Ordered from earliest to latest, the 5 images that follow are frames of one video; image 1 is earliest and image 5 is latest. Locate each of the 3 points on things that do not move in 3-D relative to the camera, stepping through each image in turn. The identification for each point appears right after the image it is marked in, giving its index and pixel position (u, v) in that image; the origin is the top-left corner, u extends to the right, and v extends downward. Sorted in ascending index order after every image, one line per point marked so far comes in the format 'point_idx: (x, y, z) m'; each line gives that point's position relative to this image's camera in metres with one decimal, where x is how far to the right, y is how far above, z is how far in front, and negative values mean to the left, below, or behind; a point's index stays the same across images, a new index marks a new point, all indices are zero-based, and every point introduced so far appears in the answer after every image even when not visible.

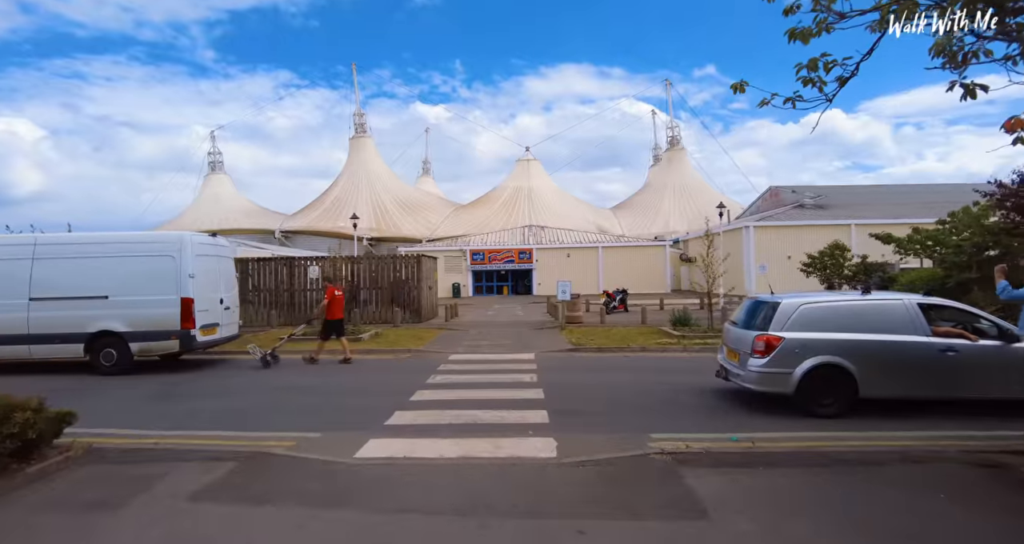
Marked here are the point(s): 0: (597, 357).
0: (+1.8, -1.9, +11.5) m
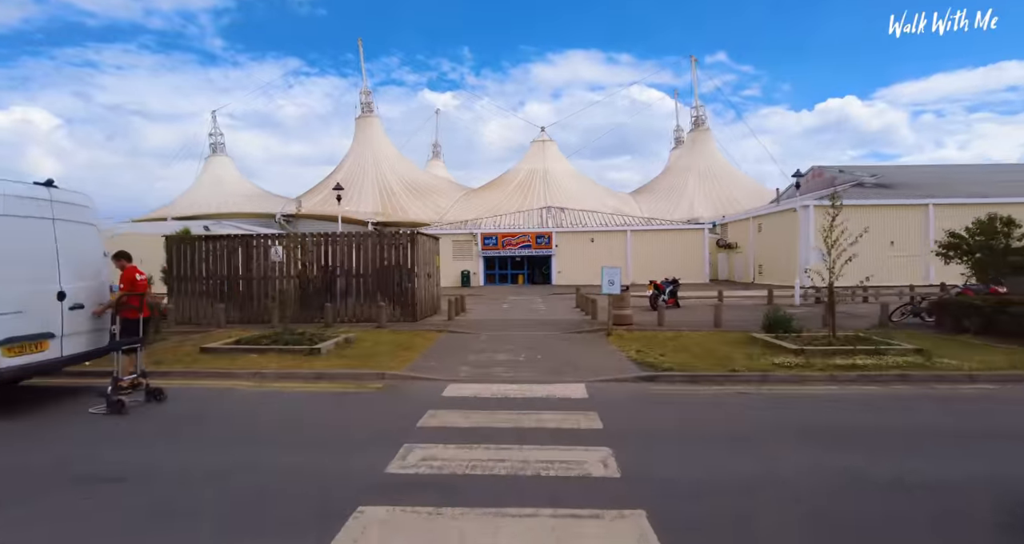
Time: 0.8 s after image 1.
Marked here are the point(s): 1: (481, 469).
0: (+2.3, -1.6, +6.9) m
1: (-0.3, -1.6, +4.3) m
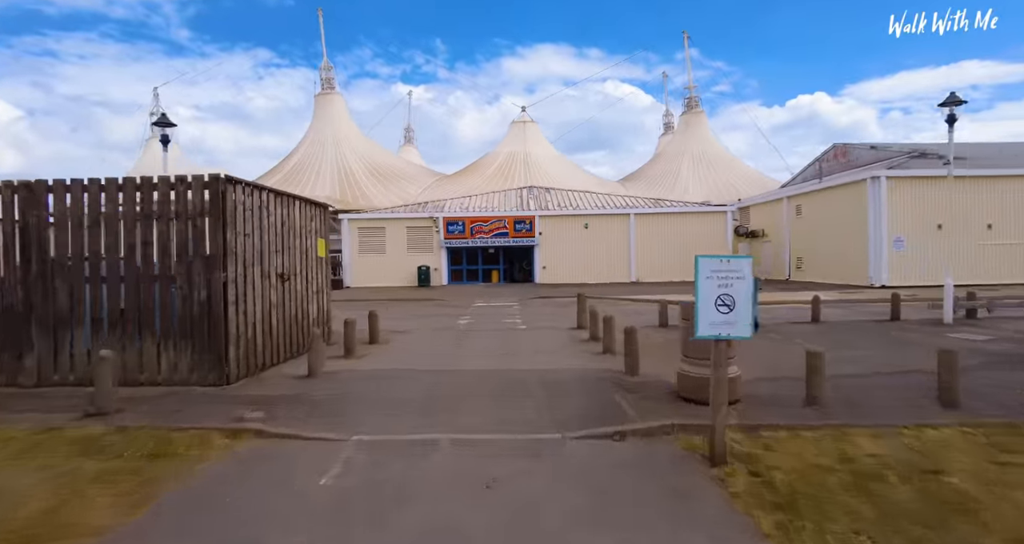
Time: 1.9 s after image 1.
0: (+1.8, -1.6, -1.0) m
1: (-0.7, -1.6, -3.7) m
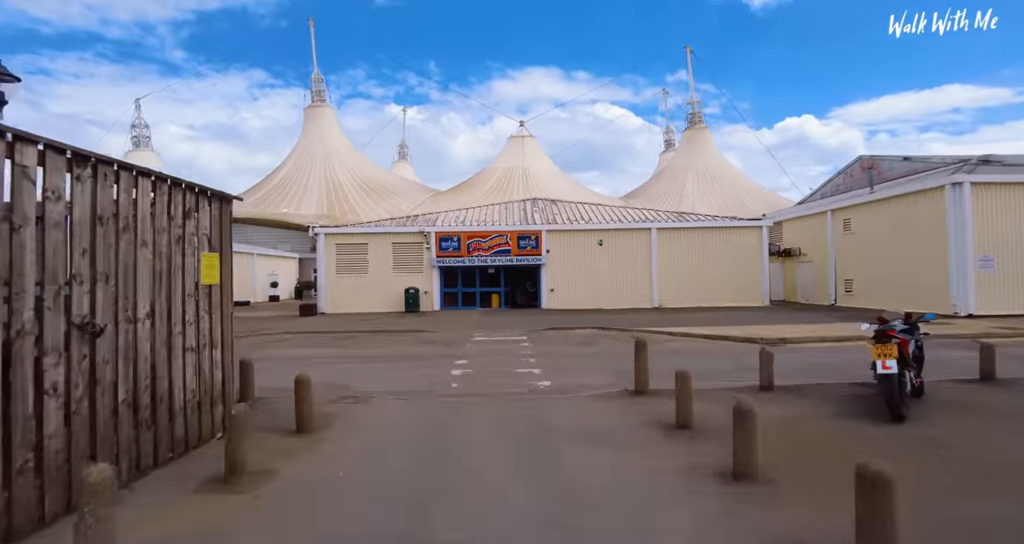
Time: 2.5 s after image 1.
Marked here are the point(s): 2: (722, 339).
0: (+2.3, -1.6, -5.0) m
1: (-0.2, -1.6, -7.8) m
2: (+5.8, -1.9, +14.8) m
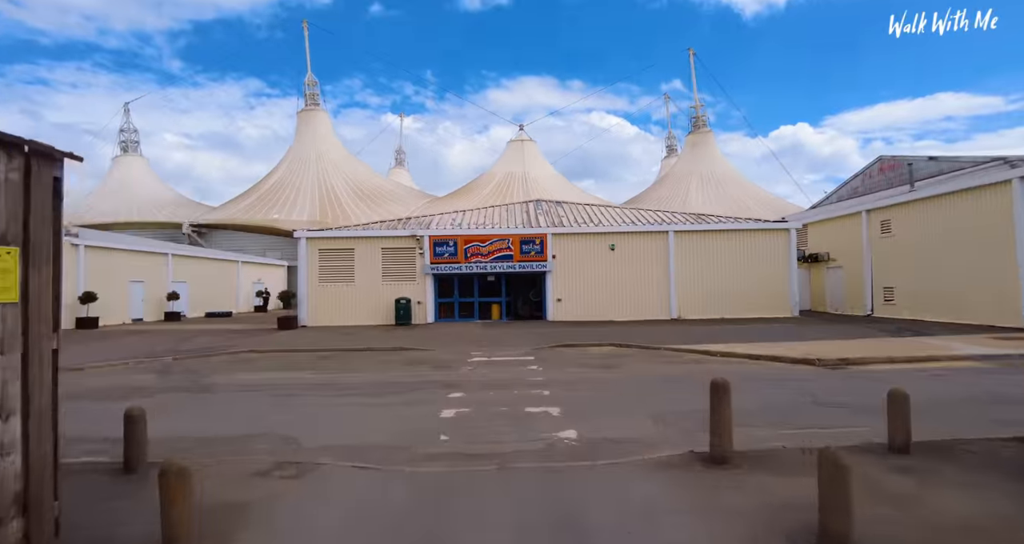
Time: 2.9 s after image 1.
0: (+2.5, -1.5, -7.5) m
1: (0.0, -1.4, -10.2) m
2: (+5.9, -2.0, +12.3) m
